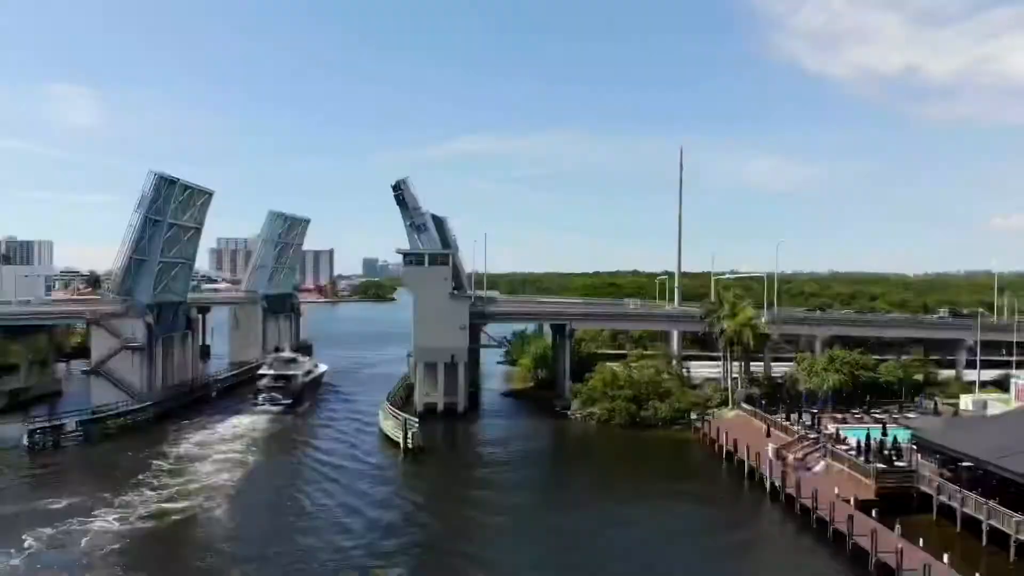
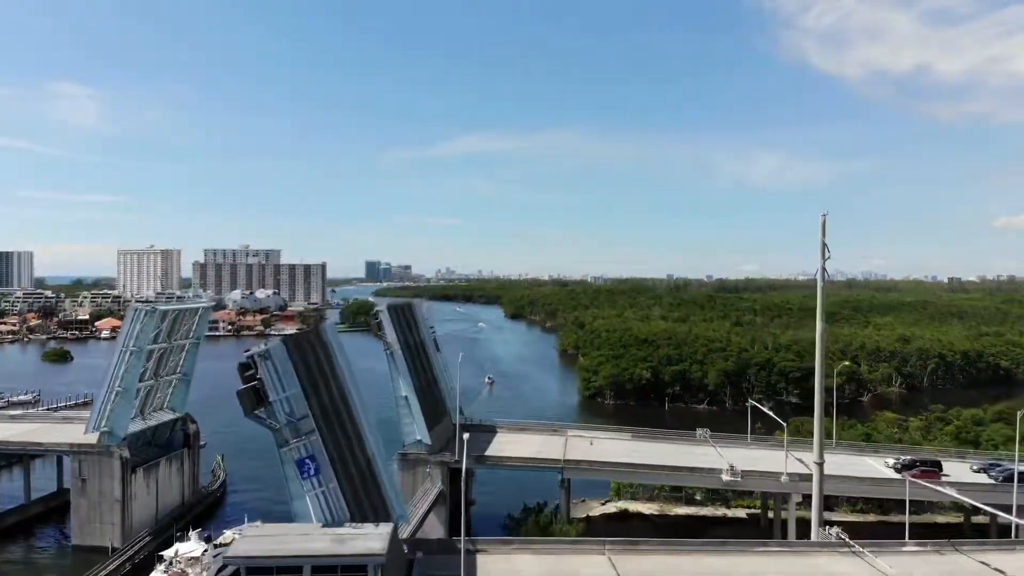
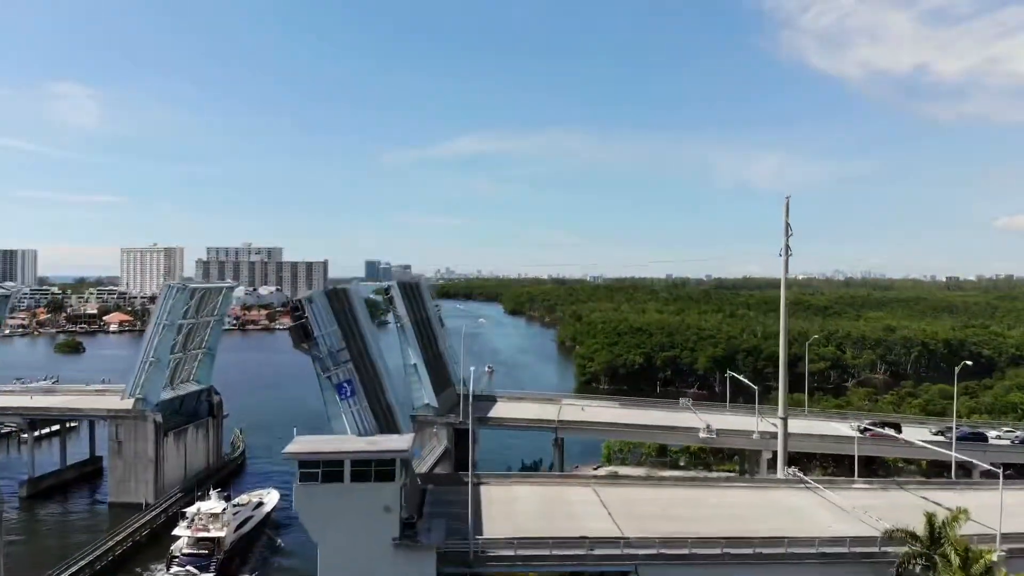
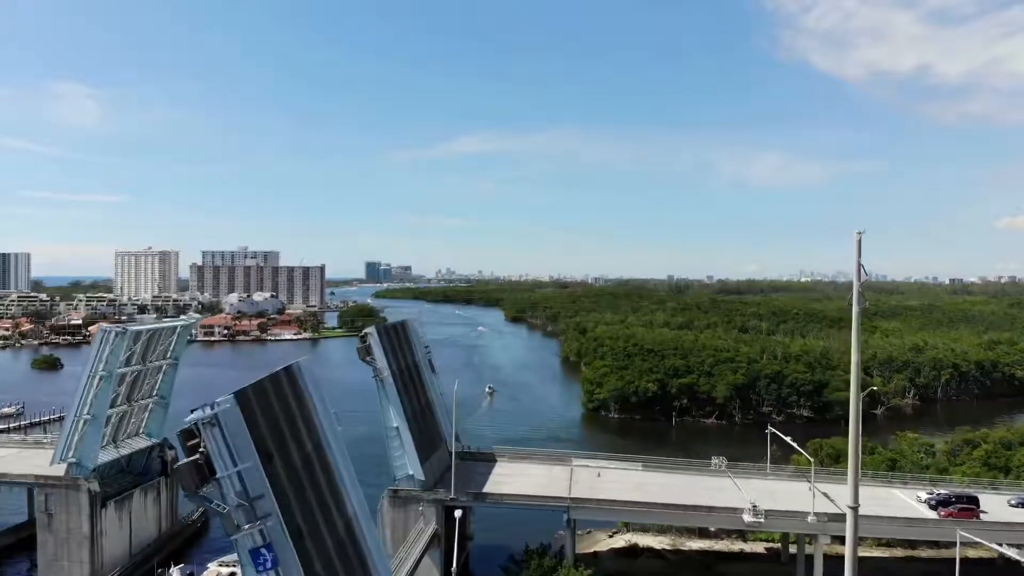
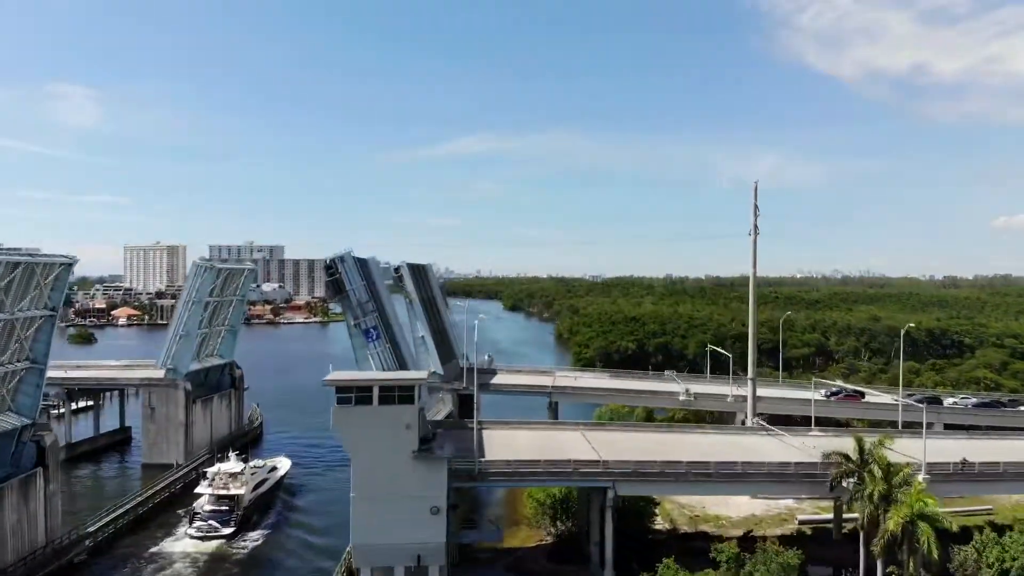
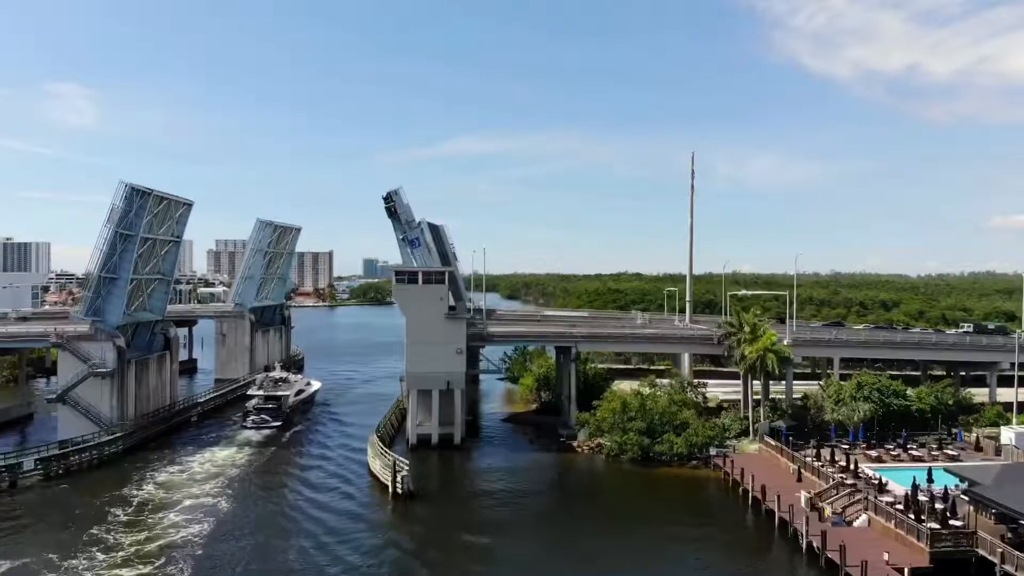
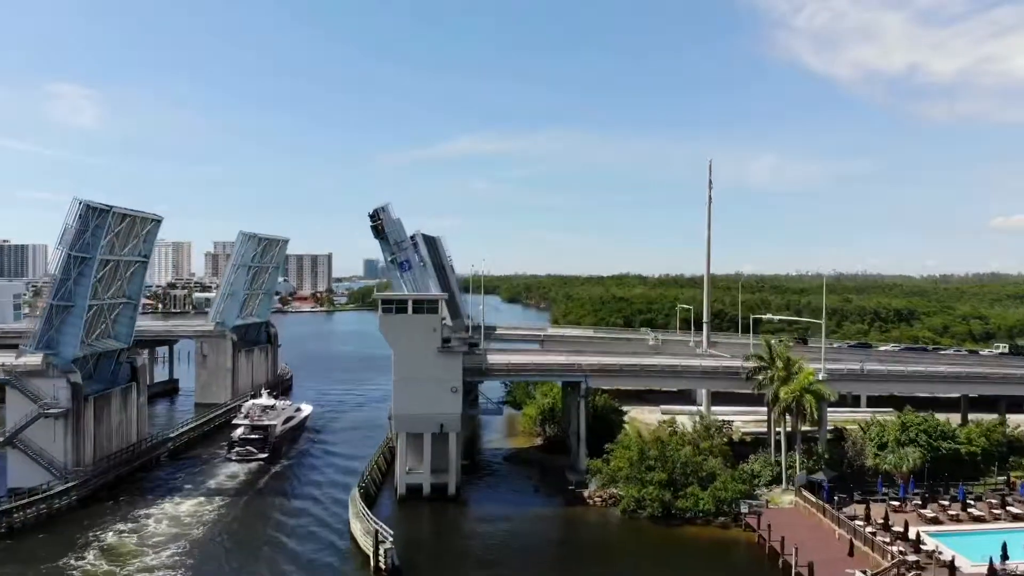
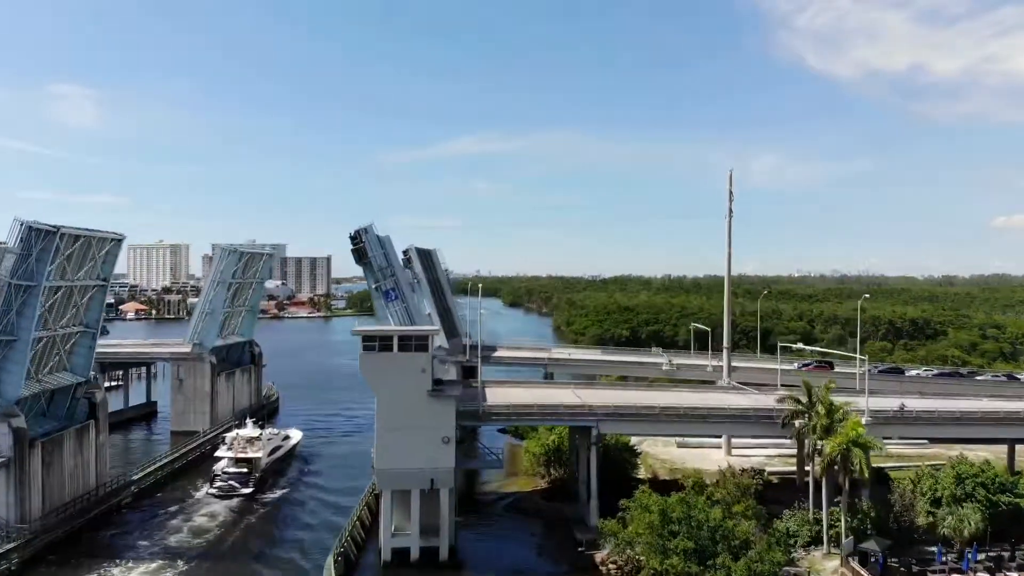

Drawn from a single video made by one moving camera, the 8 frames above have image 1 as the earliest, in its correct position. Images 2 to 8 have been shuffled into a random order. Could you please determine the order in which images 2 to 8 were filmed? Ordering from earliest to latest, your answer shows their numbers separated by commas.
6, 7, 8, 5, 3, 2, 4
